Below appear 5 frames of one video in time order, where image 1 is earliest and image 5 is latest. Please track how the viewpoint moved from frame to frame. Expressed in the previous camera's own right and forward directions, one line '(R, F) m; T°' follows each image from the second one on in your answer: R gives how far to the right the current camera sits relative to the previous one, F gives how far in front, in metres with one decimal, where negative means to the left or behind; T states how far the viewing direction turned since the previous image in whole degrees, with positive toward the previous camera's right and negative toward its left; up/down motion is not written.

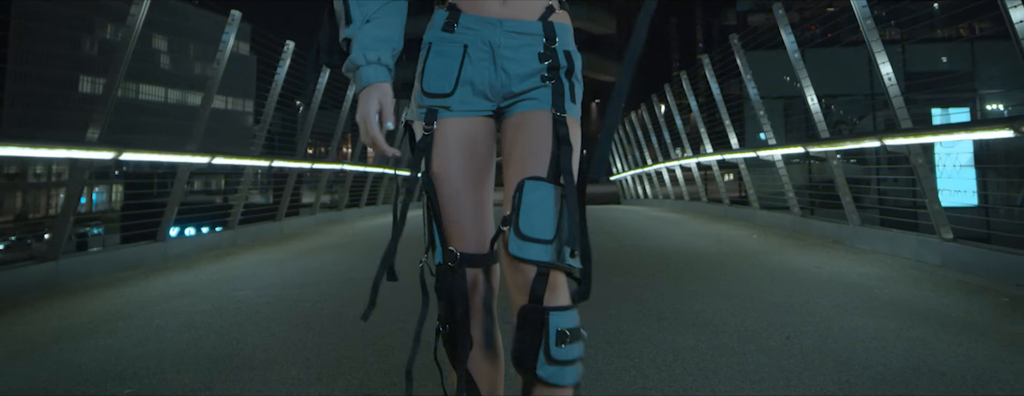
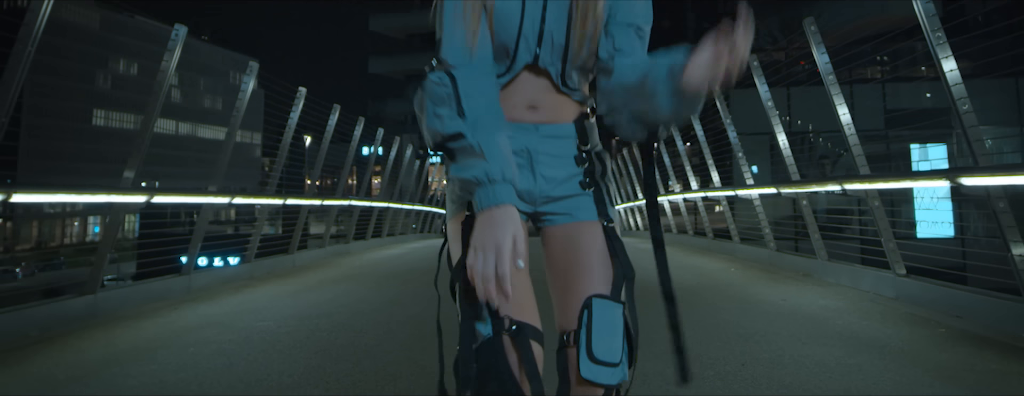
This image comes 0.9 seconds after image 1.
(0.0, -0.5) m; 0°
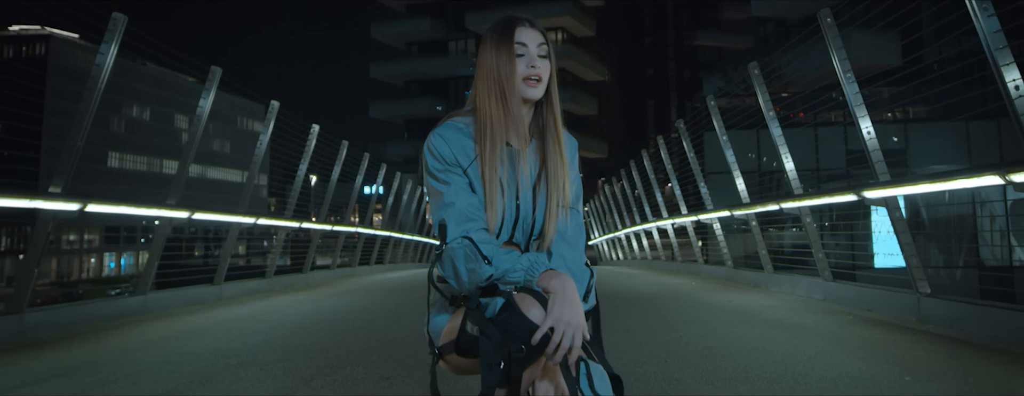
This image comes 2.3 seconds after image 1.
(+0.1, -1.0) m; 0°
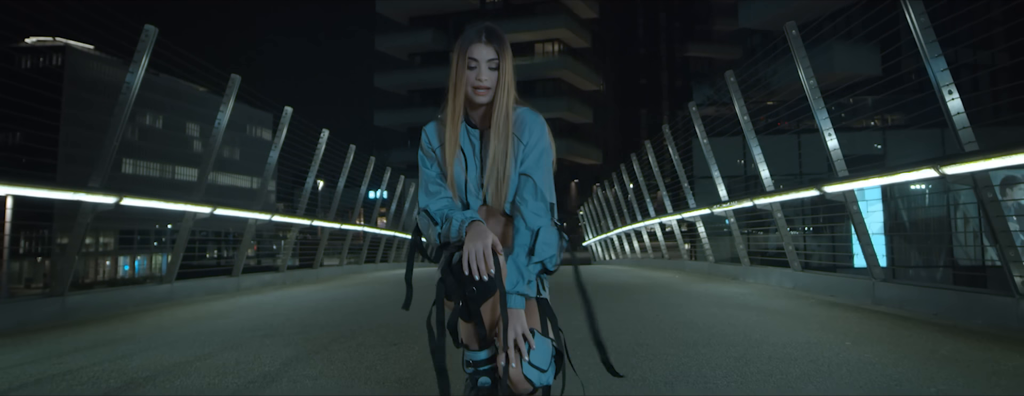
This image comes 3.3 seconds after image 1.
(+0.1, -0.6) m; 0°
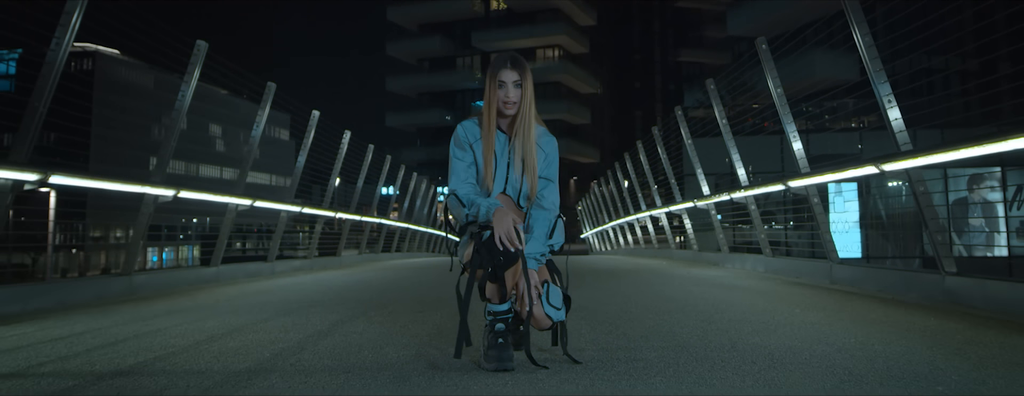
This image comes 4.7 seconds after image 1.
(0.0, -0.9) m; 0°
